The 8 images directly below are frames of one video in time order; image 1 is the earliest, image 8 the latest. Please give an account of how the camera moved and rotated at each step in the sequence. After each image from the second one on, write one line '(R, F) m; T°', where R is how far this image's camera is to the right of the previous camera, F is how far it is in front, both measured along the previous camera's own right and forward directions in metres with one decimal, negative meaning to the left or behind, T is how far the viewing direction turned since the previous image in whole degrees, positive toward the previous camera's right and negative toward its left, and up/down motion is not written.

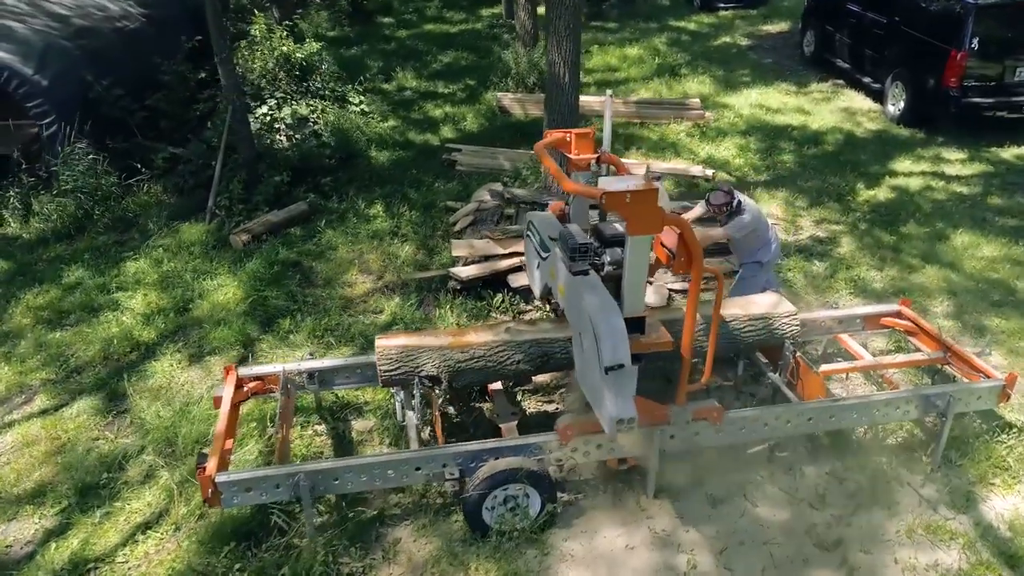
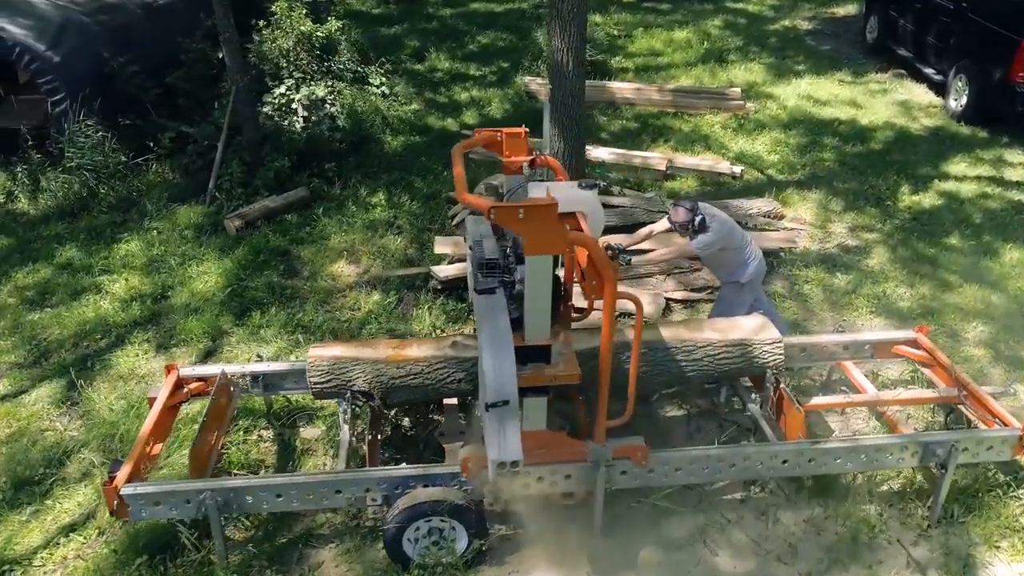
(+0.8, +0.5) m; -5°
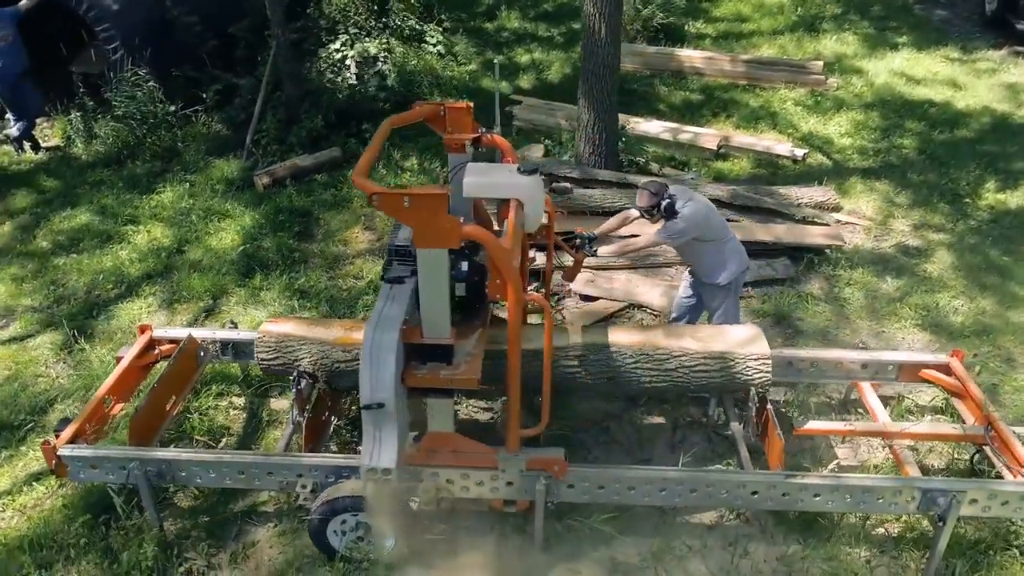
(+0.8, +0.4) m; -7°
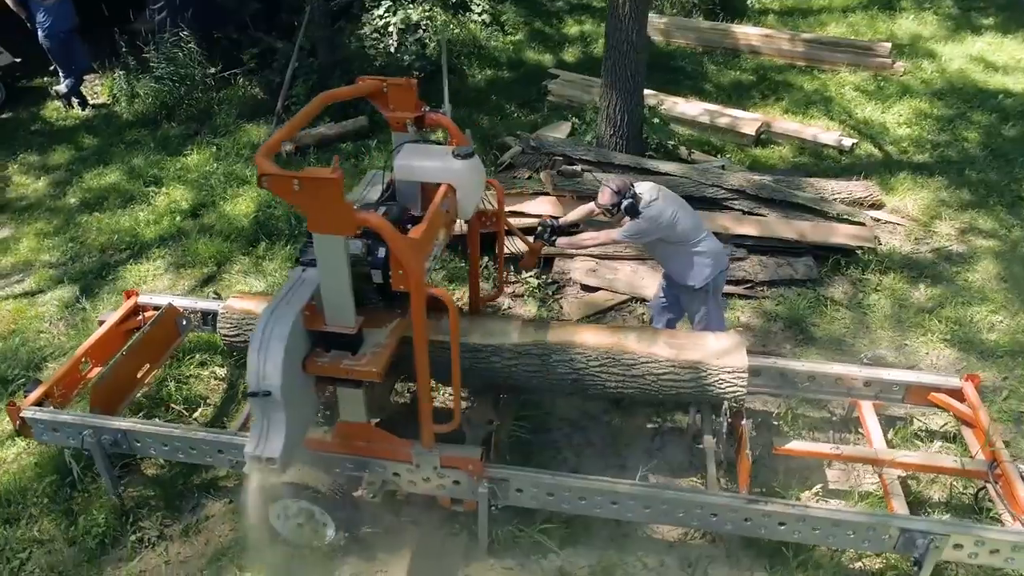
(+0.6, +0.3) m; -5°
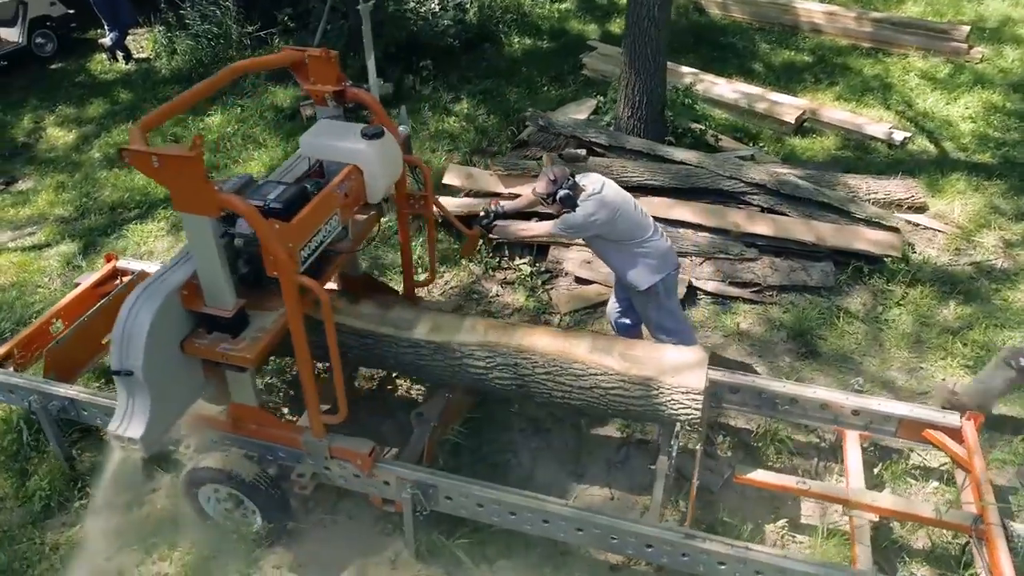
(+0.7, +0.3) m; -6°
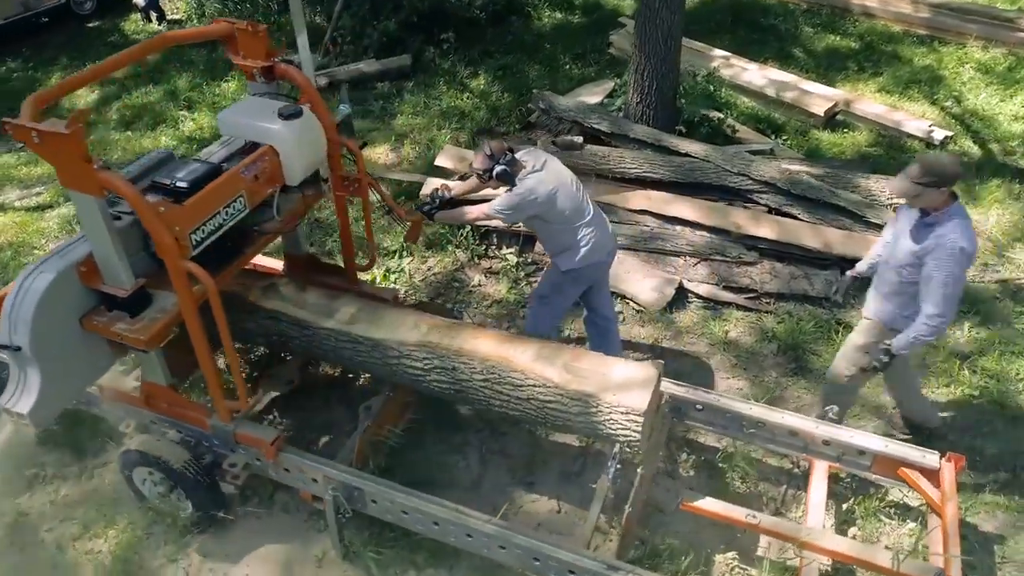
(+0.6, +0.2) m; -4°
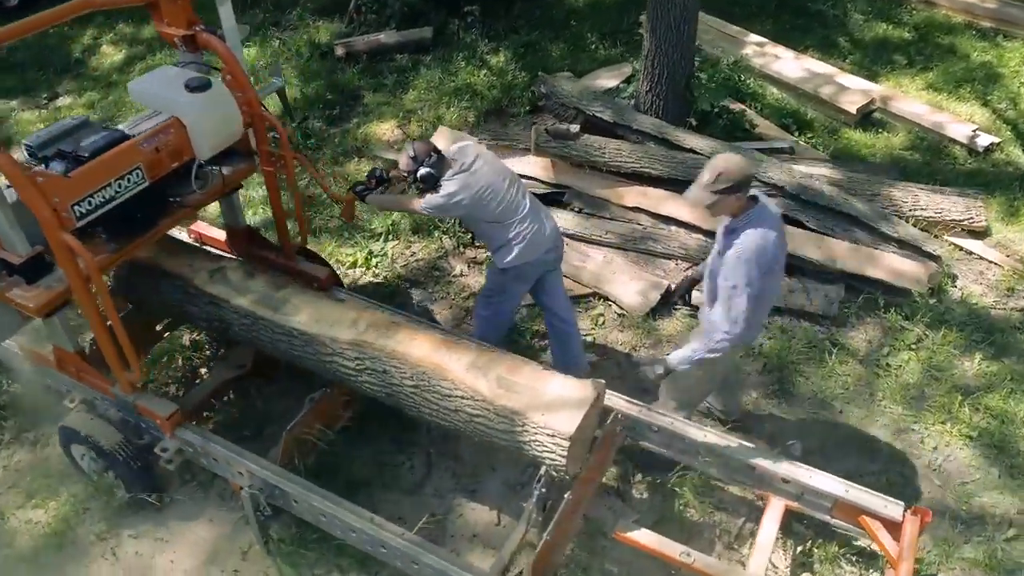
(+0.6, +0.2) m; -5°
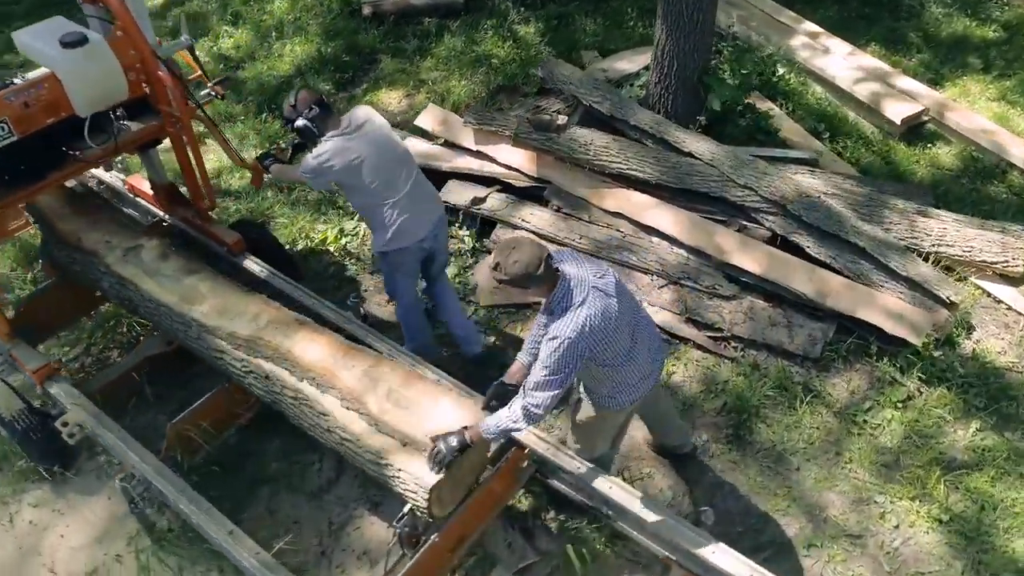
(+0.8, +0.4) m; -7°
